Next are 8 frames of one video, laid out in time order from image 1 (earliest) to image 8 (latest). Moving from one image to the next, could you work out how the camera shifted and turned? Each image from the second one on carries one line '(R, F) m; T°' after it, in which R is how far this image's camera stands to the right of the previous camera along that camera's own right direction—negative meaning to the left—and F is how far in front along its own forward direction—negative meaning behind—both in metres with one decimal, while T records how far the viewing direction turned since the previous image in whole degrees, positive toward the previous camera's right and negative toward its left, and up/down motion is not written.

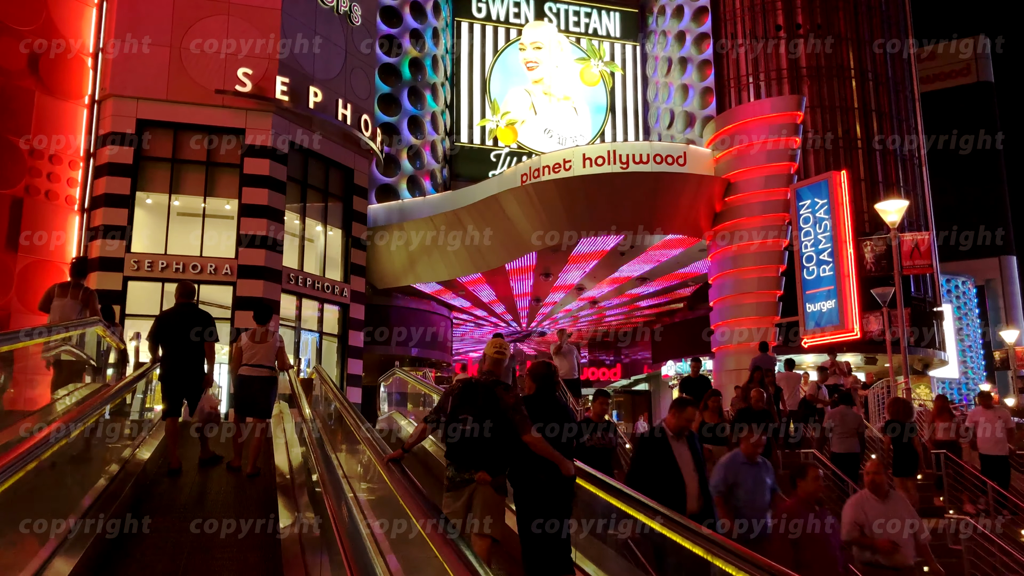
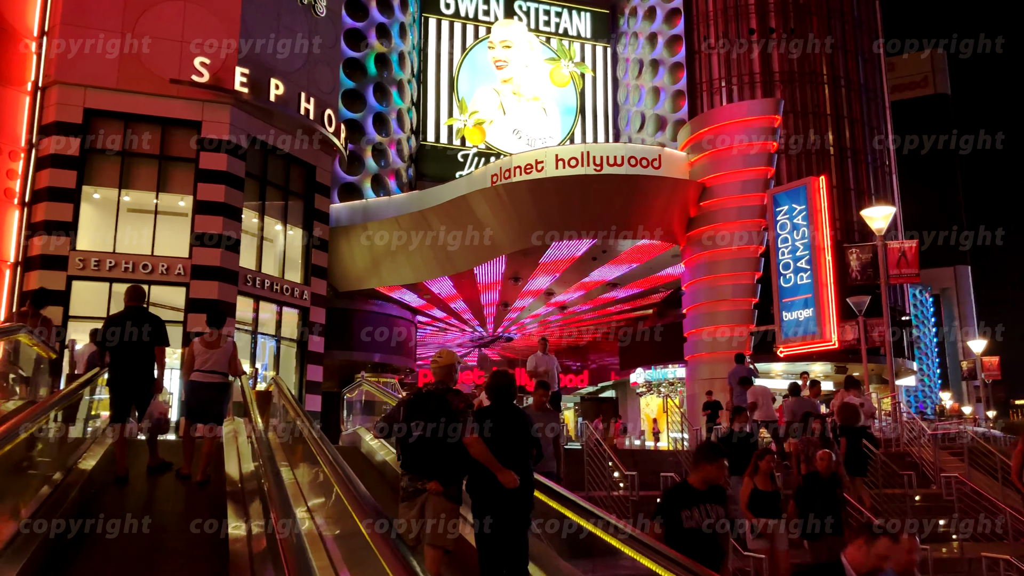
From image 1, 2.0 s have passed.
(-0.2, +0.8) m; +3°
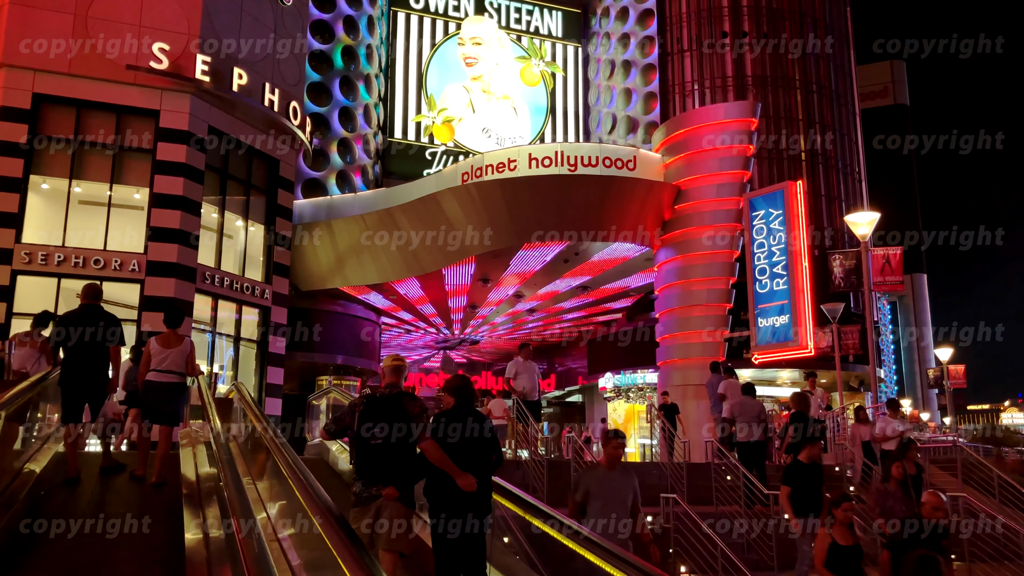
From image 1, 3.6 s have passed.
(-0.2, +0.6) m; +3°
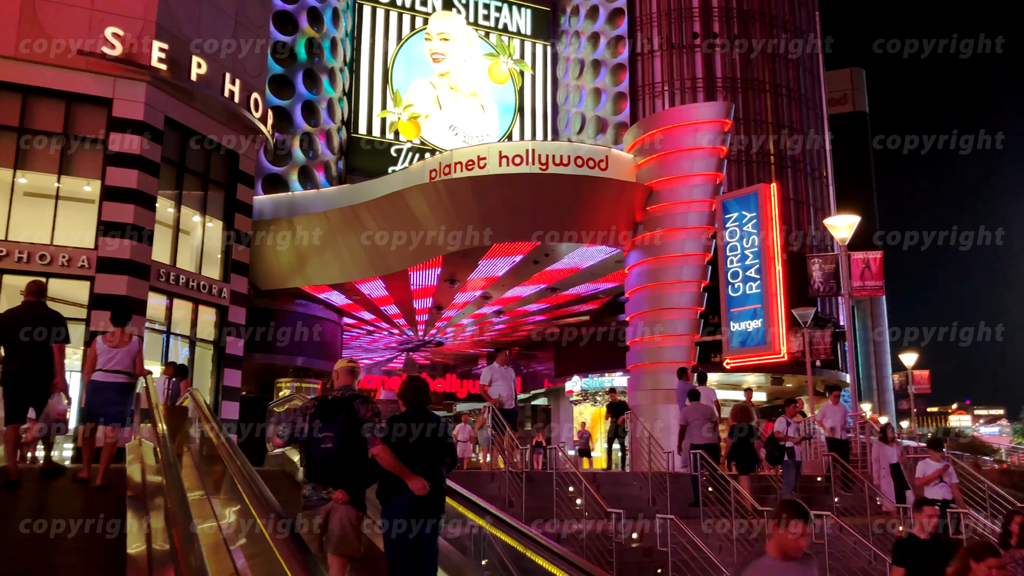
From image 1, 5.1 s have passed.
(-0.2, +0.6) m; +3°
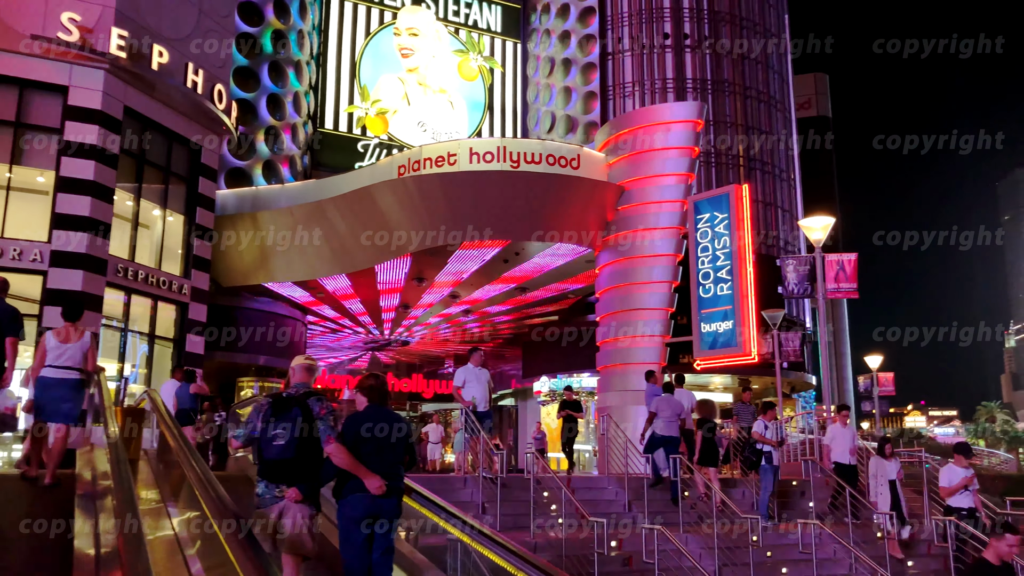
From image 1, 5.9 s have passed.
(-0.1, +0.3) m; +2°
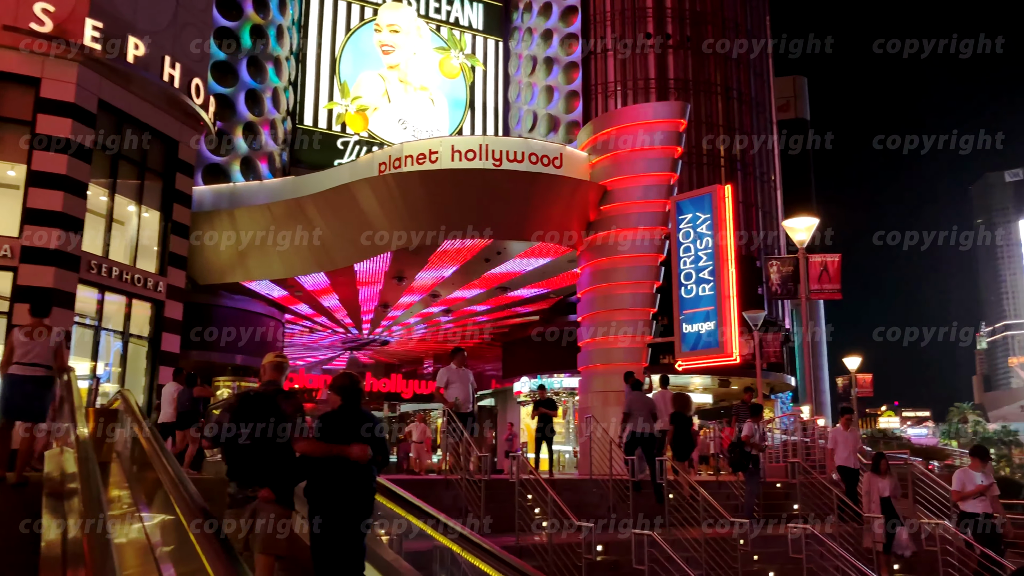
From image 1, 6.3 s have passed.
(-0.1, +0.2) m; +1°
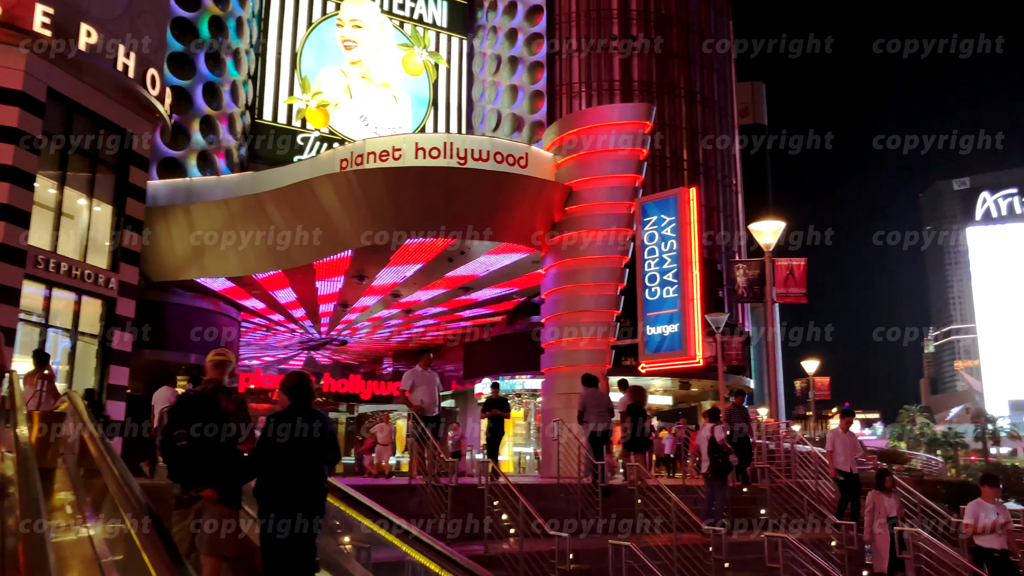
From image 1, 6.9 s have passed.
(-0.1, +0.2) m; +3°
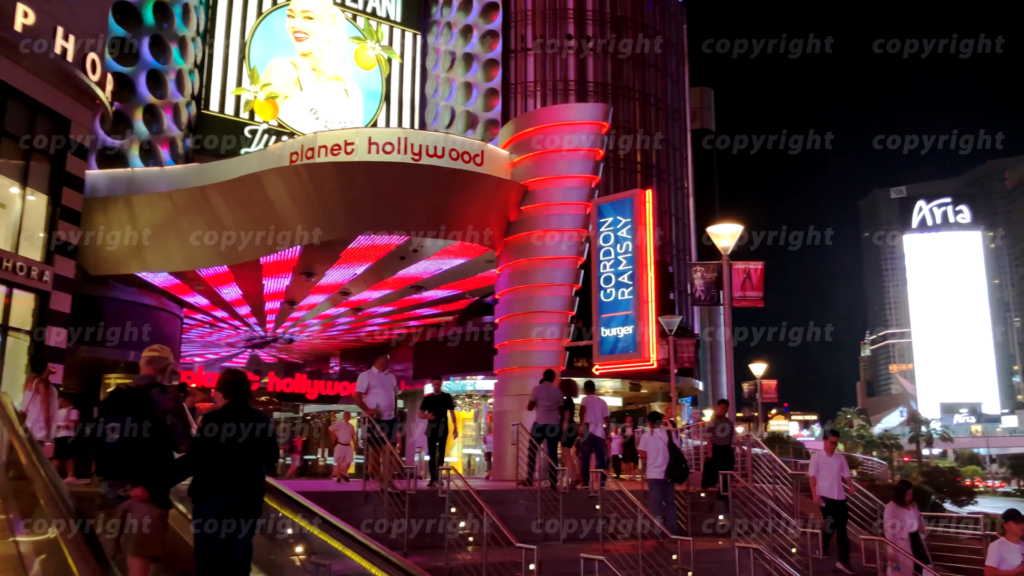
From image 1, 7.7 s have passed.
(-0.1, +0.3) m; +4°
